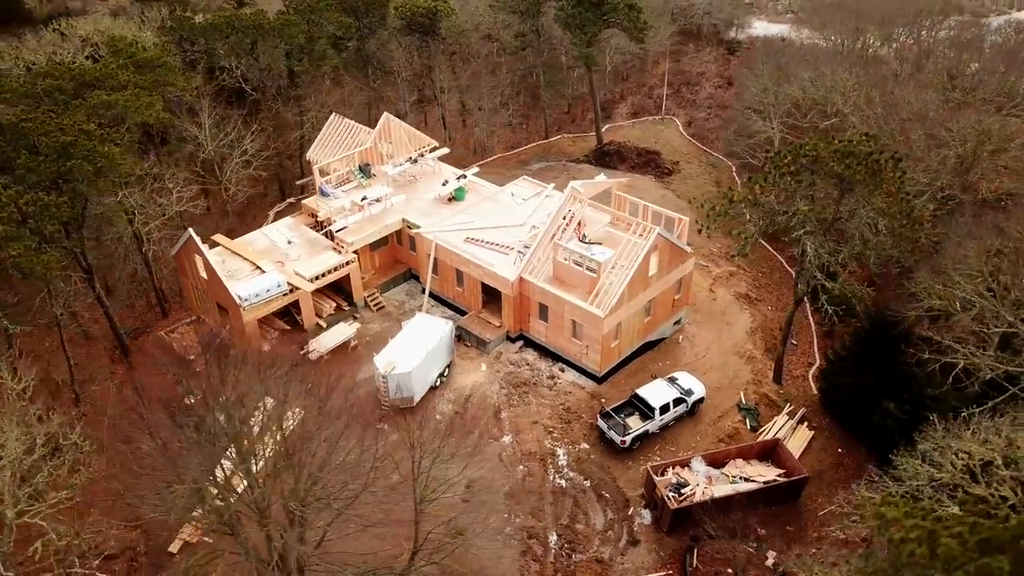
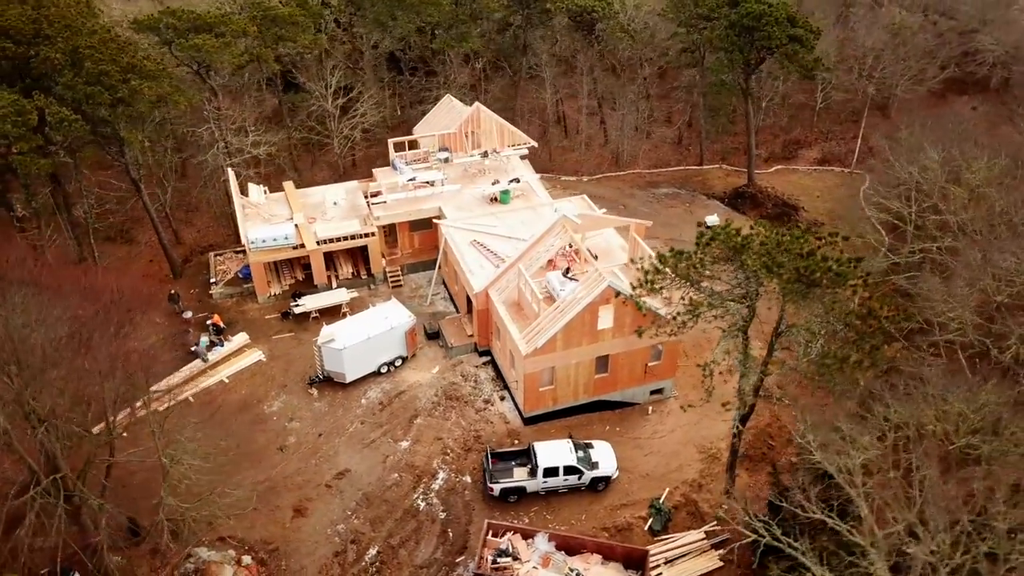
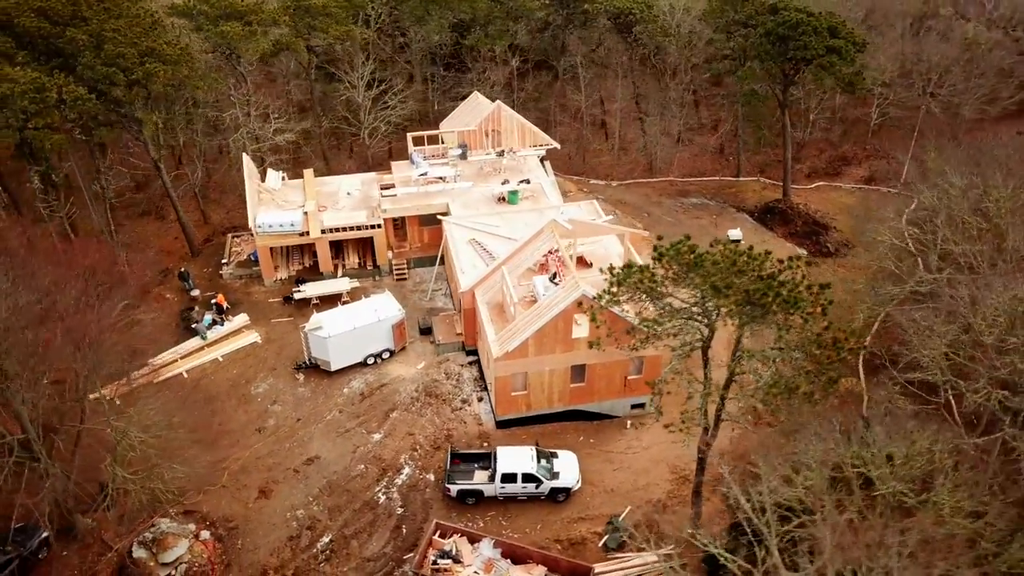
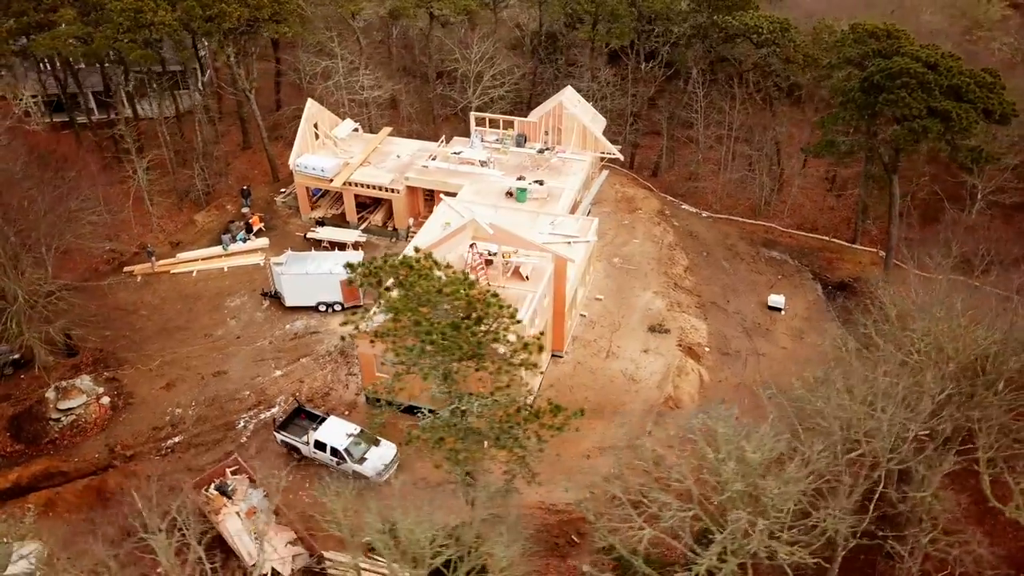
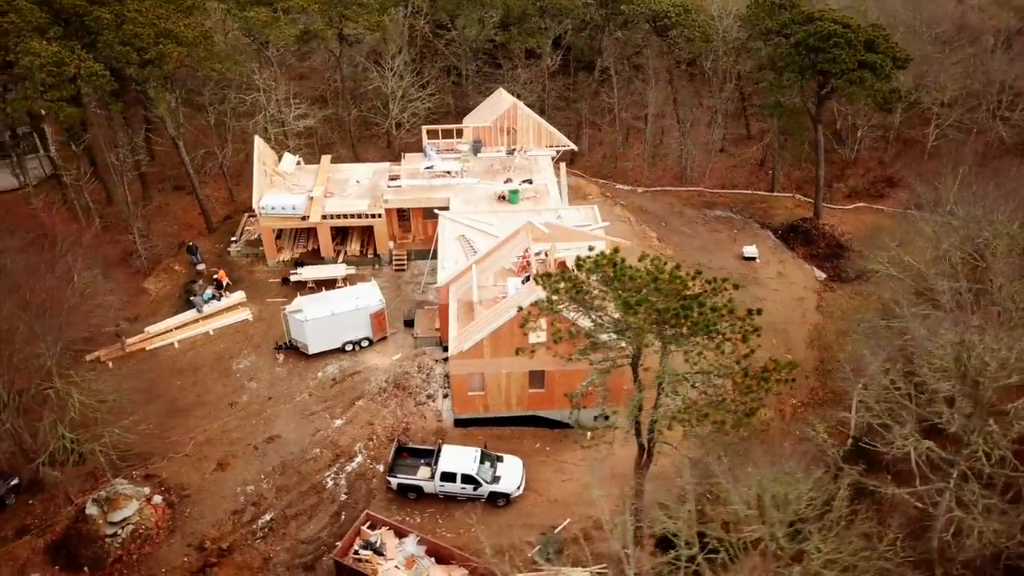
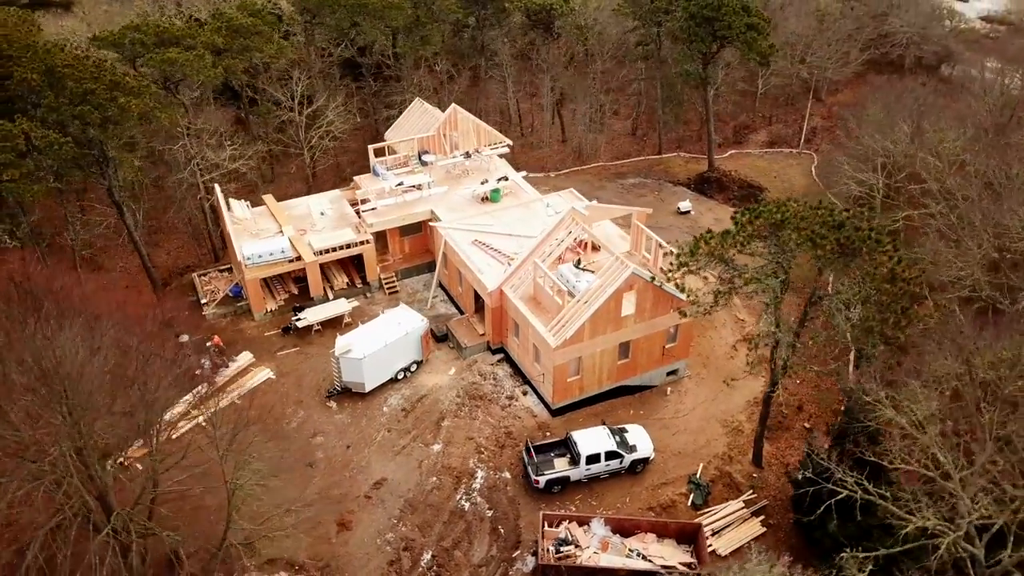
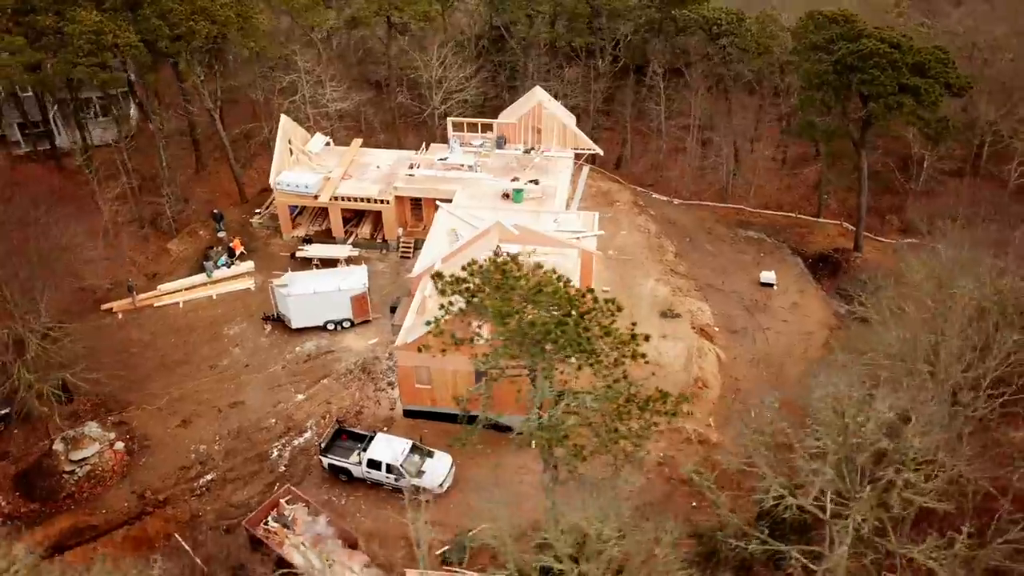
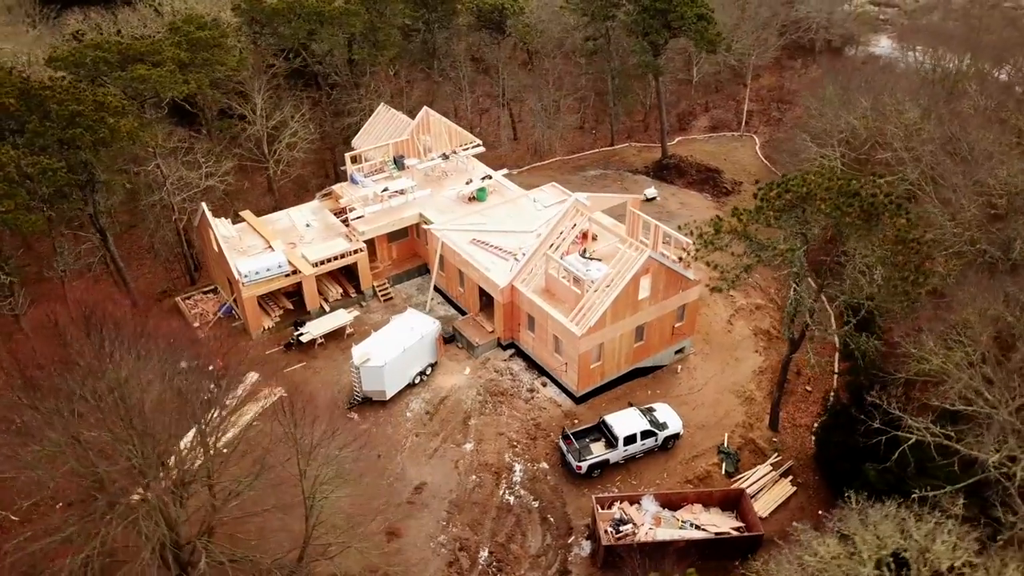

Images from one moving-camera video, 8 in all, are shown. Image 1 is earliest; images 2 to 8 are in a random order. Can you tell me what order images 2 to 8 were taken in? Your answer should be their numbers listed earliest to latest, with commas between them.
8, 6, 2, 3, 5, 7, 4
